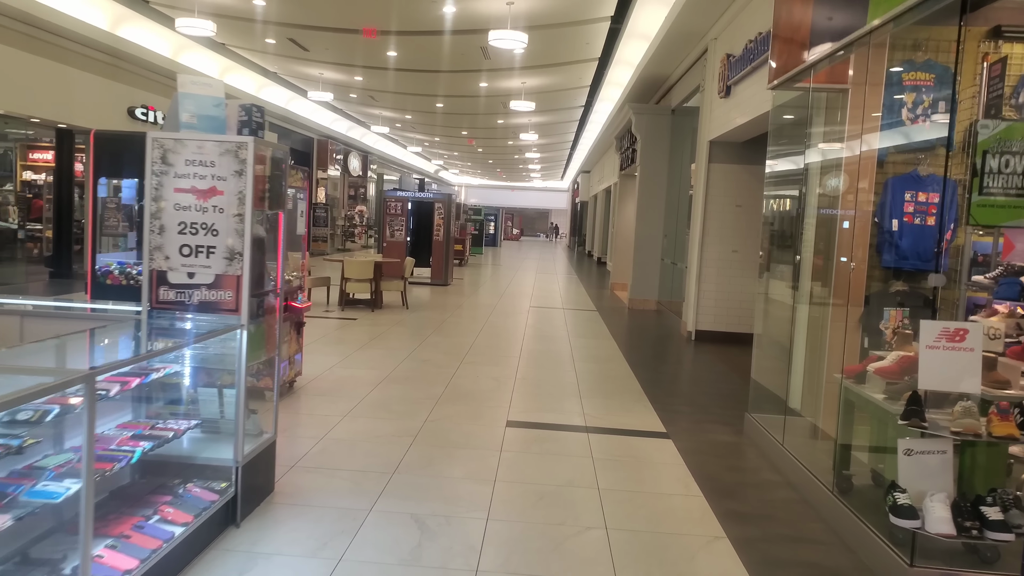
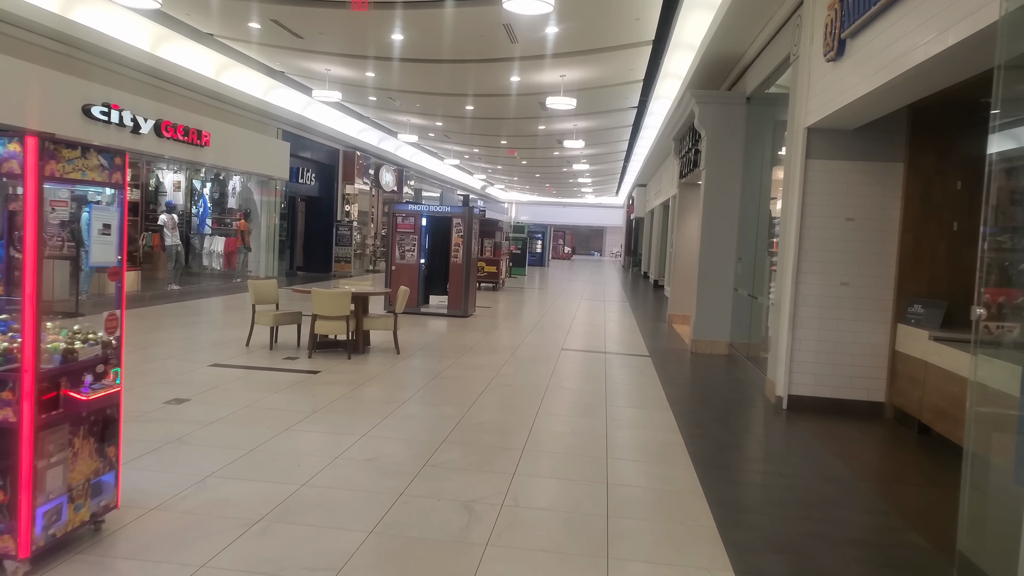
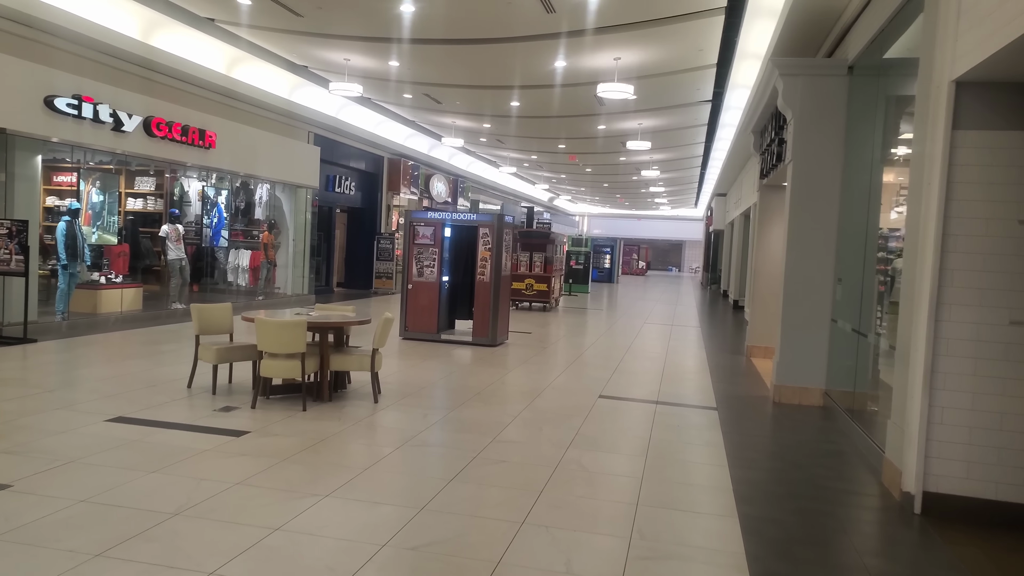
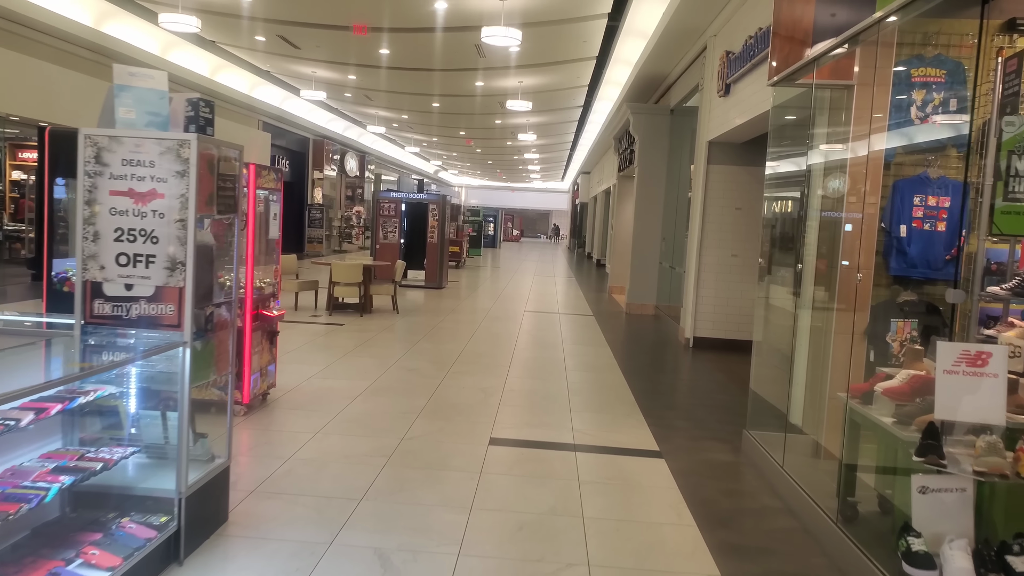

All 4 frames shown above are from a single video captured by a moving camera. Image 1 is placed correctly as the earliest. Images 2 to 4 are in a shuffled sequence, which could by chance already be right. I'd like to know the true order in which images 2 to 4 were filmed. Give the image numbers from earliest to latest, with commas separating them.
4, 2, 3
